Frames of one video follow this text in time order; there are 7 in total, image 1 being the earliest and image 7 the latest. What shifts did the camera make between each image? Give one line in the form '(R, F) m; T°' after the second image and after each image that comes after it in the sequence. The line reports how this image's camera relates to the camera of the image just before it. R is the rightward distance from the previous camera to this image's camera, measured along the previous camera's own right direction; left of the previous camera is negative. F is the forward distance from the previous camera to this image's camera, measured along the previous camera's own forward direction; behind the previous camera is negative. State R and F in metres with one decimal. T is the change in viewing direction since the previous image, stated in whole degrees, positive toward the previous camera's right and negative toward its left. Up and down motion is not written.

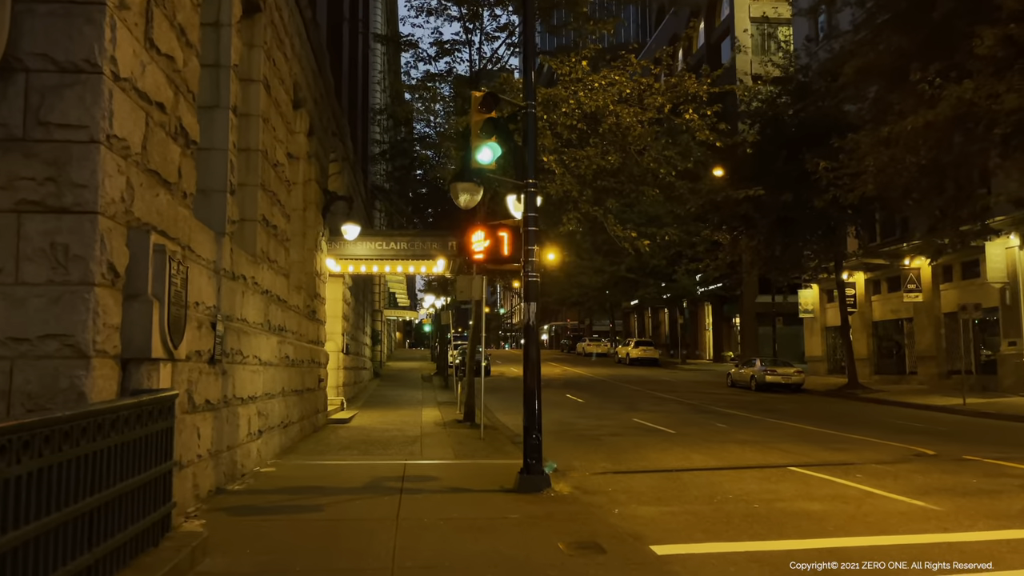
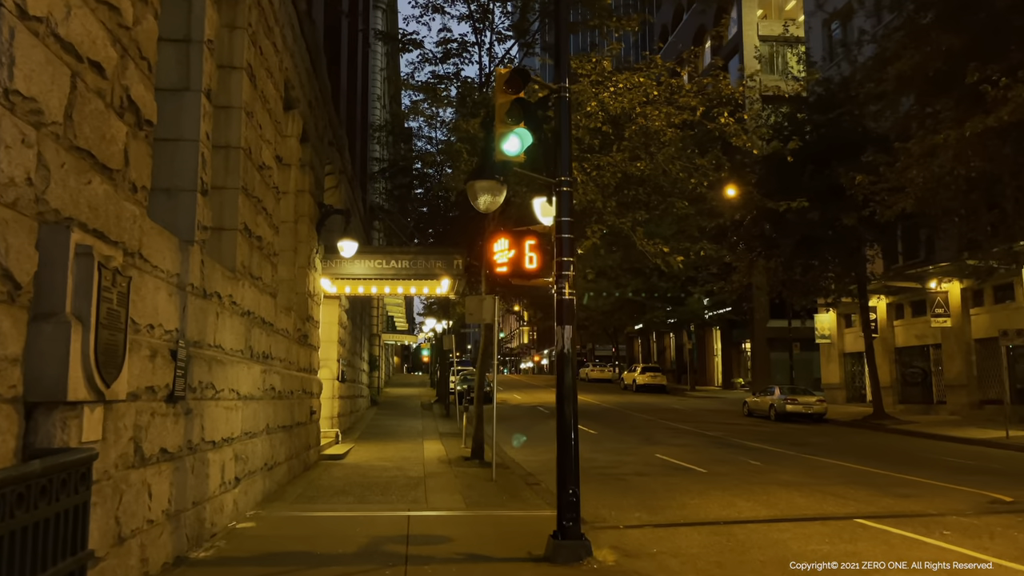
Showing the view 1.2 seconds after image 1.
(-0.3, +1.6) m; 0°
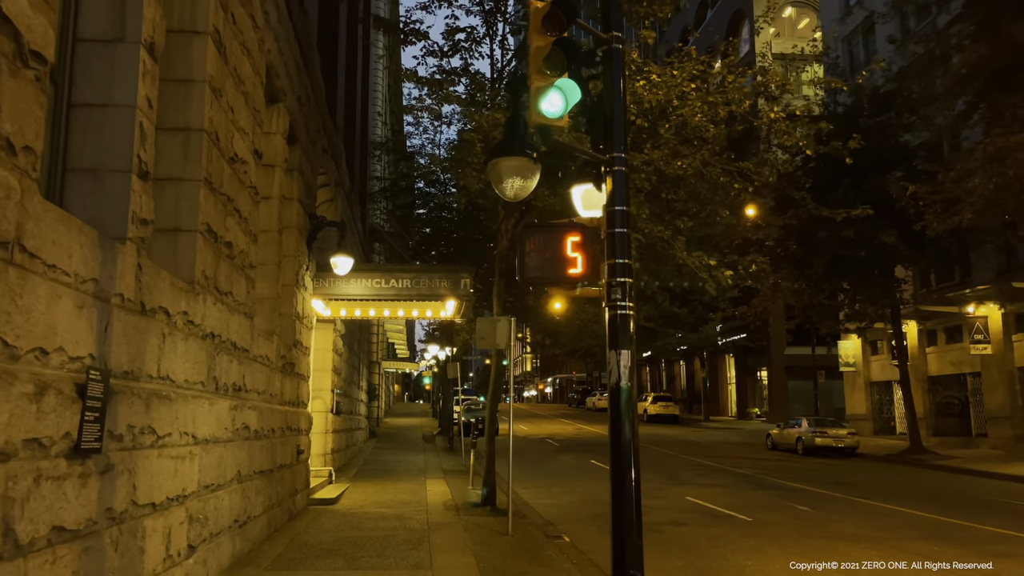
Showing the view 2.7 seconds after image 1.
(-0.2, +1.8) m; 0°
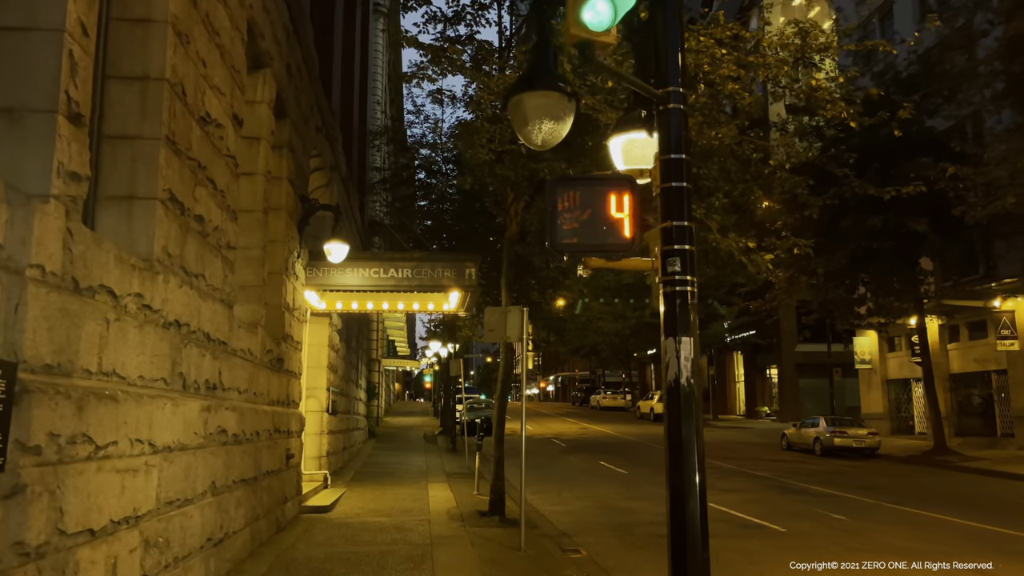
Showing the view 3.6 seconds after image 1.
(-0.1, +1.2) m; 0°
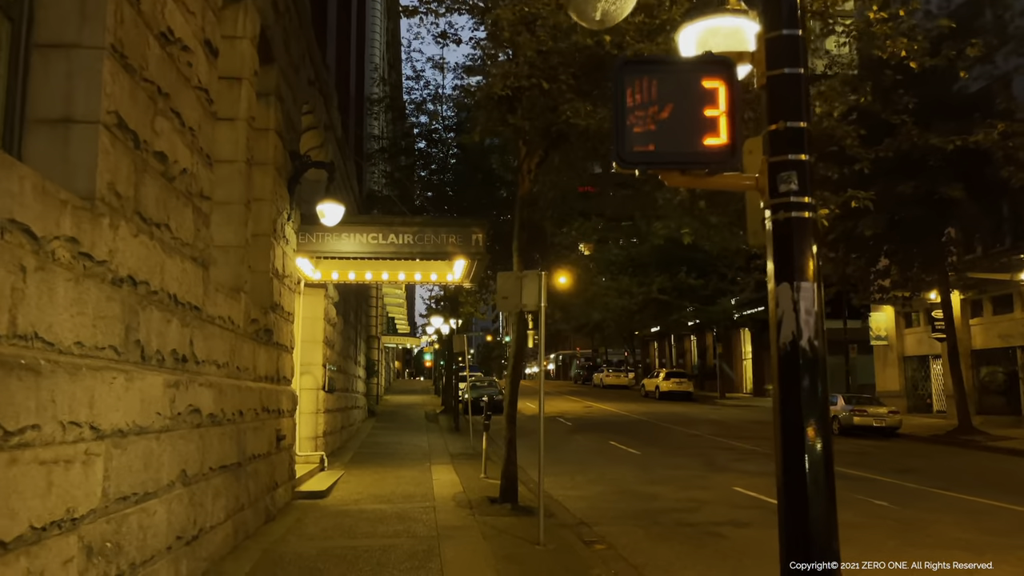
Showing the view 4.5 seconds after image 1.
(-0.2, +1.2) m; 0°
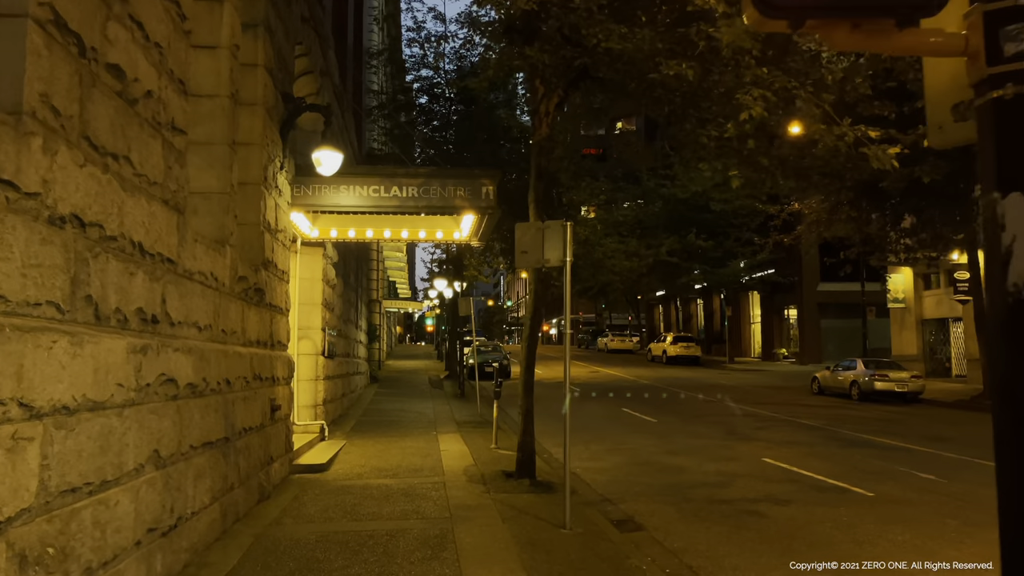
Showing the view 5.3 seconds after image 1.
(-0.2, +1.0) m; 0°
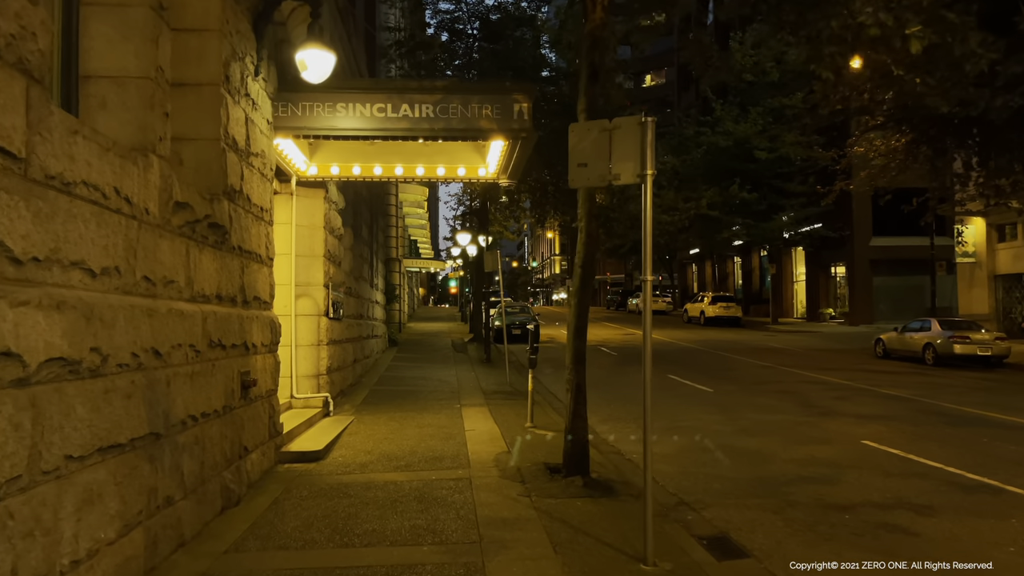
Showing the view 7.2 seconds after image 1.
(-0.2, +2.4) m; -2°
